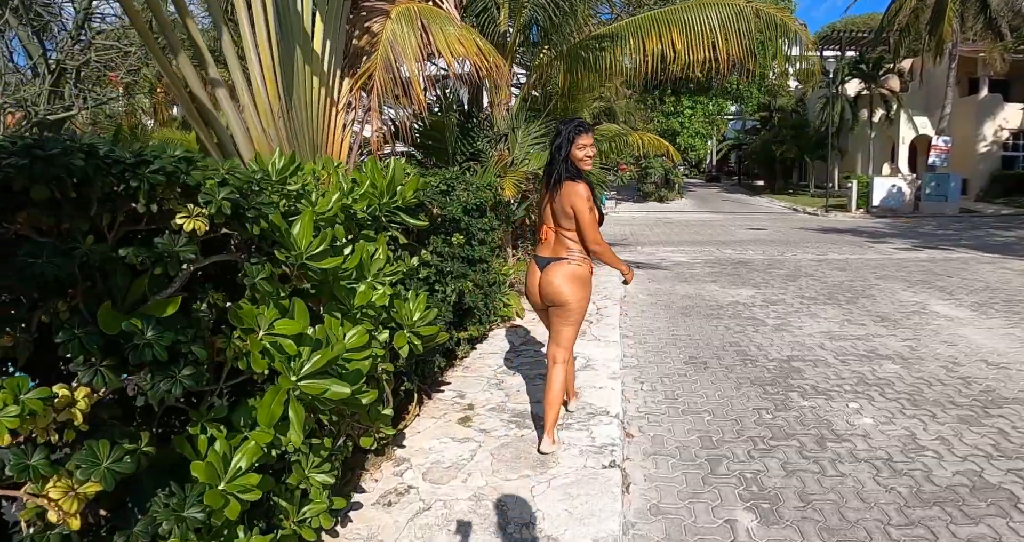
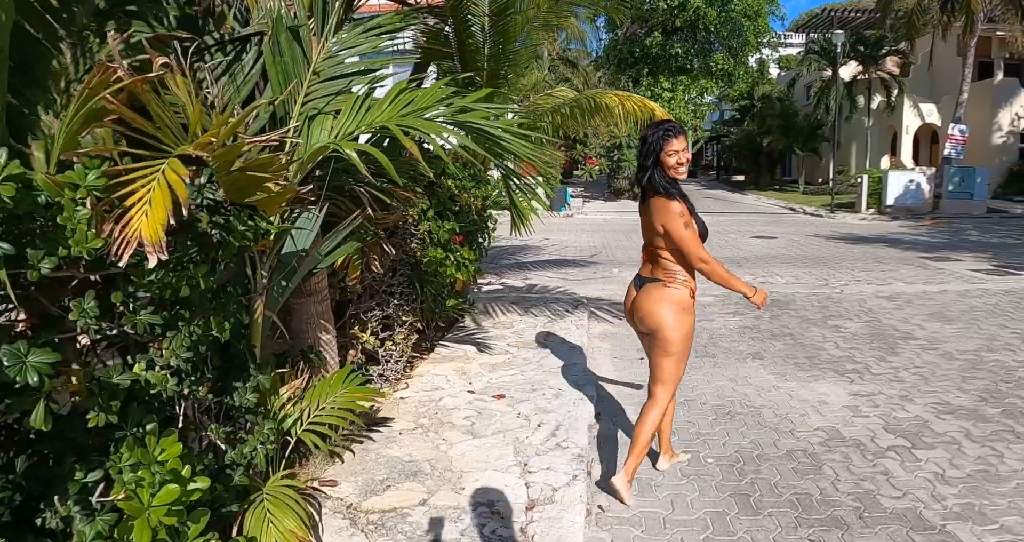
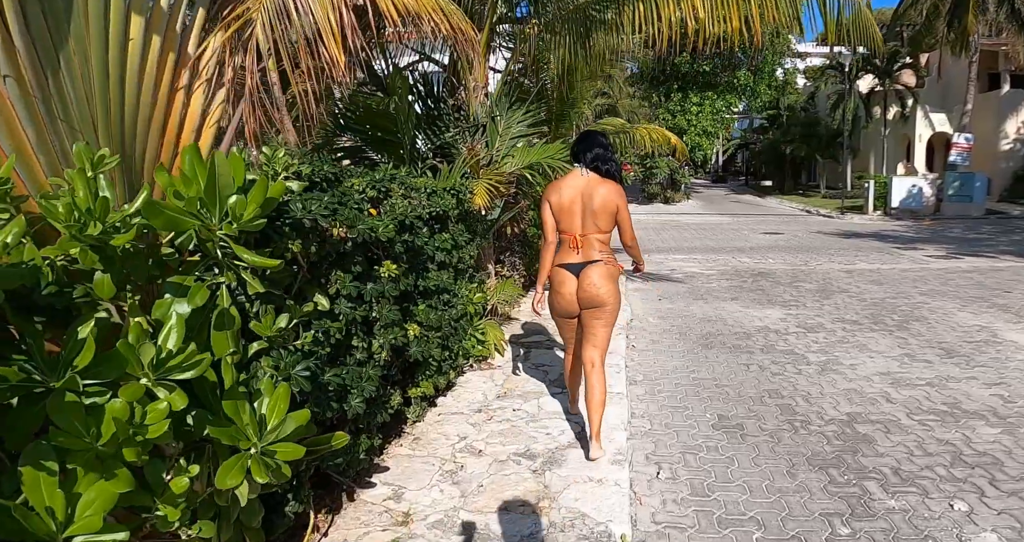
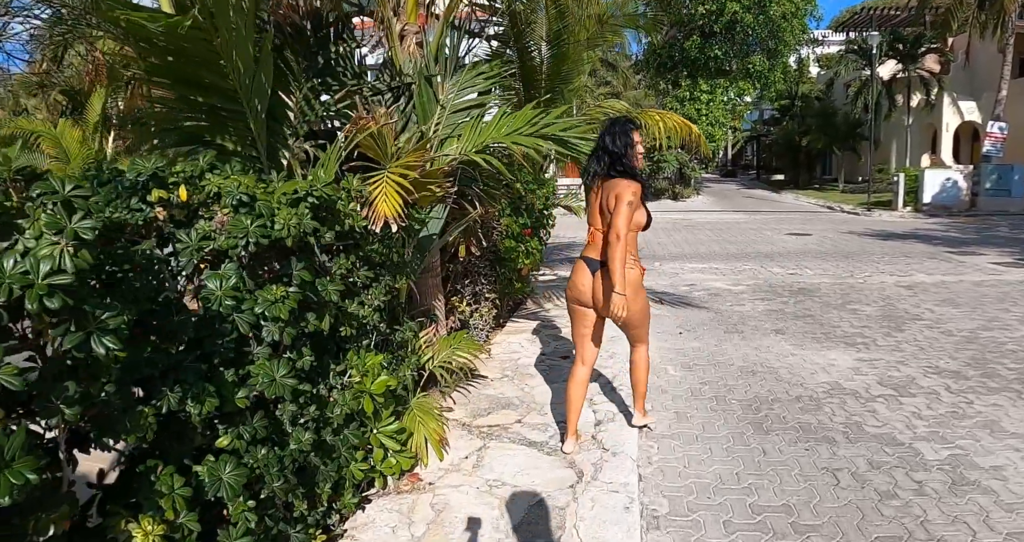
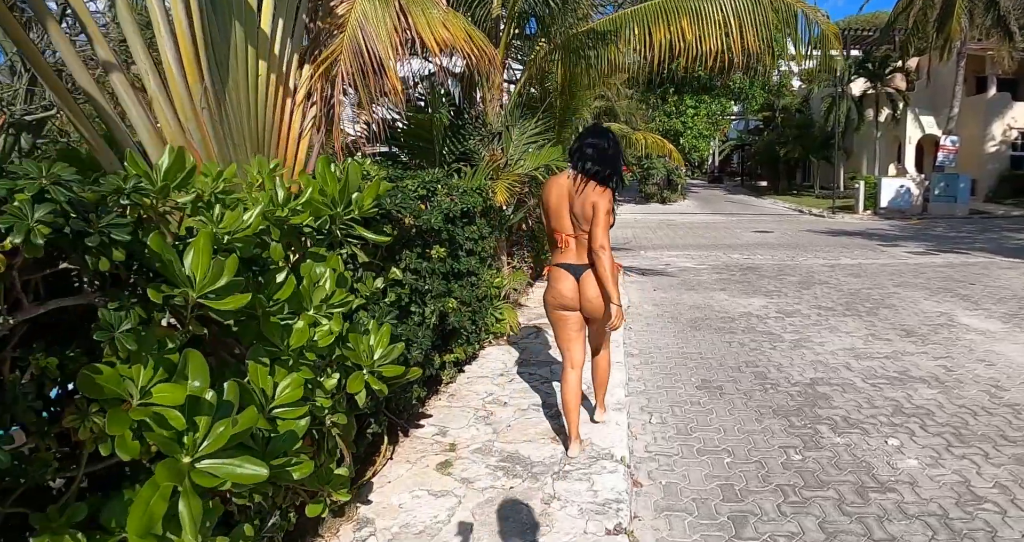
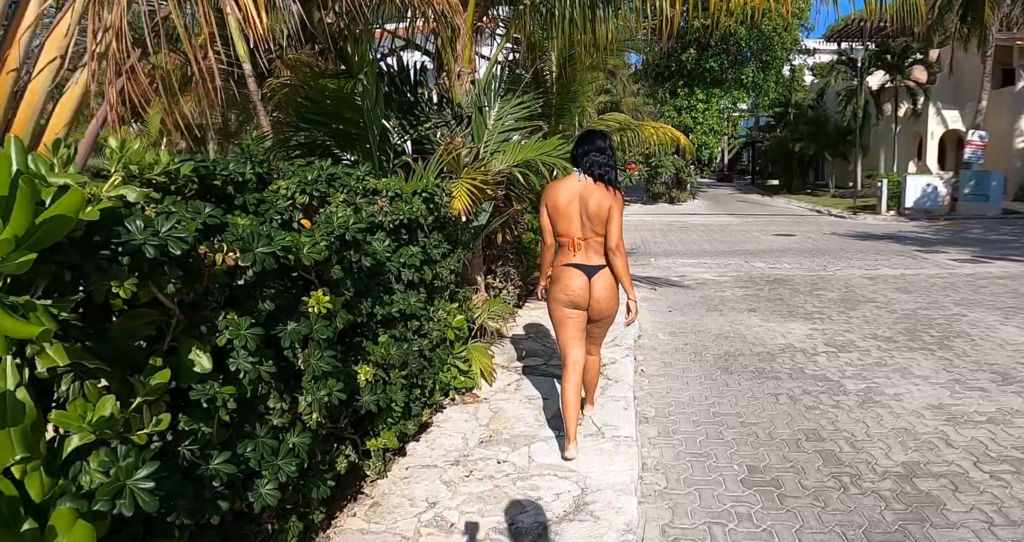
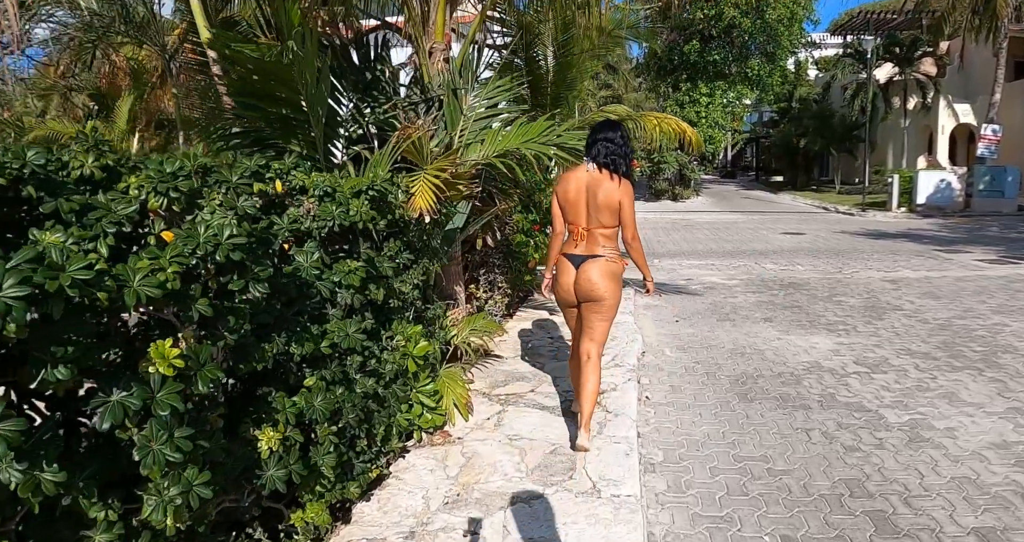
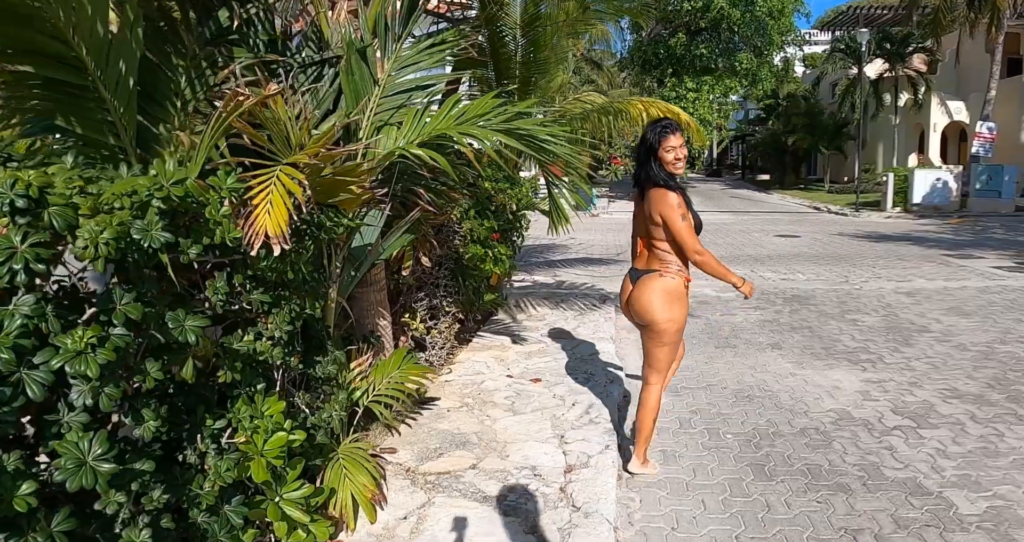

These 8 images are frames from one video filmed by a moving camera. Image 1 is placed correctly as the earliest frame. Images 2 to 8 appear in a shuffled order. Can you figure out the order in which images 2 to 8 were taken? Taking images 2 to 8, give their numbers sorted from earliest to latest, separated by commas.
5, 3, 6, 7, 4, 8, 2
